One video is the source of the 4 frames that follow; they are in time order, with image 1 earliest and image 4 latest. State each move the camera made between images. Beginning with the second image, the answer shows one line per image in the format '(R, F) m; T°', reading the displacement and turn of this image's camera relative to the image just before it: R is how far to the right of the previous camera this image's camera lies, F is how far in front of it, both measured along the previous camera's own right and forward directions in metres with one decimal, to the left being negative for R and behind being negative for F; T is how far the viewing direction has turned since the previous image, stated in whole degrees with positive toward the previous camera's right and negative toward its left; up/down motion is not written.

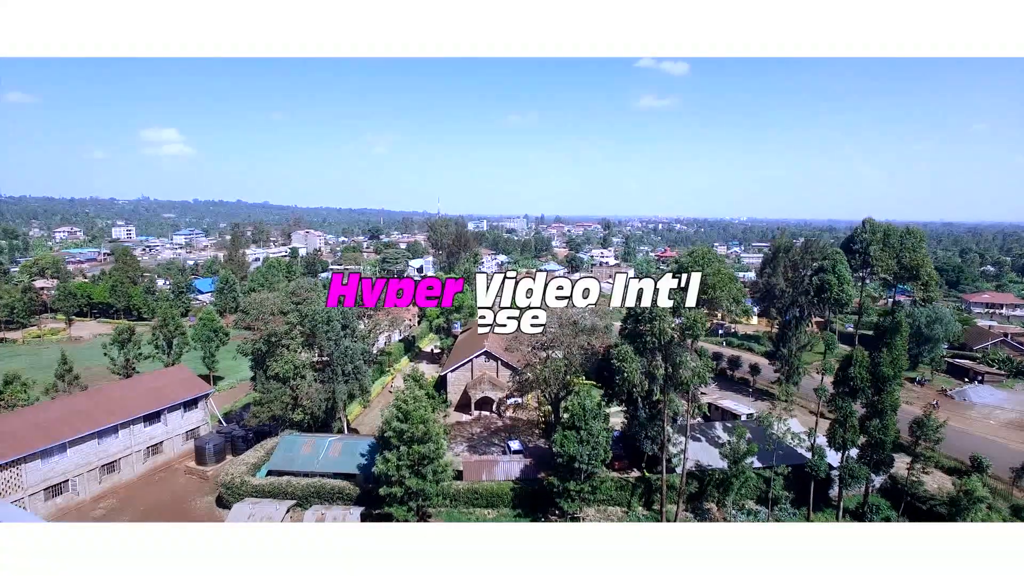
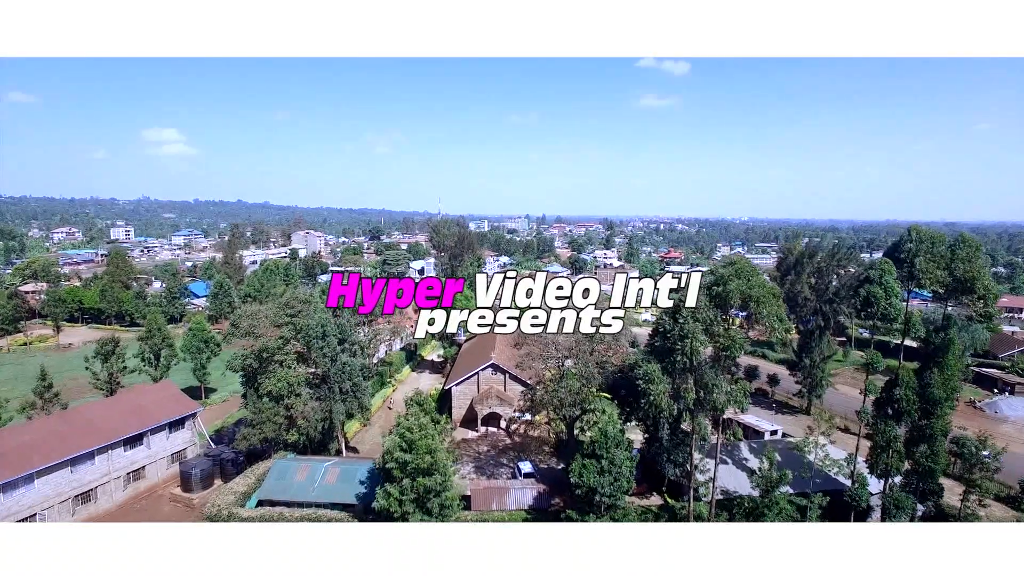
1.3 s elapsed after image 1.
(-0.2, +0.9) m; 0°
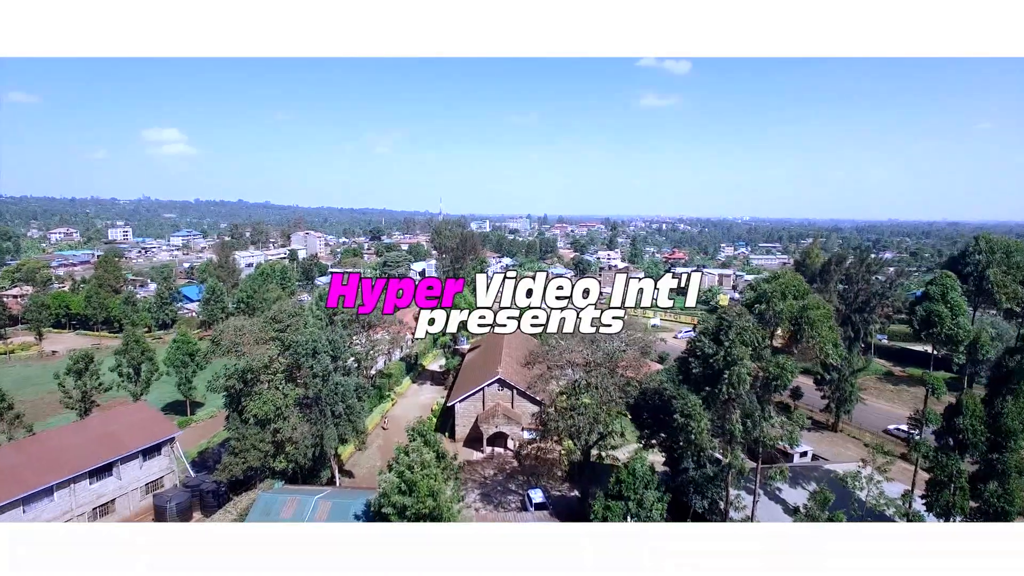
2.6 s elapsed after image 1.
(-0.2, +1.1) m; 0°
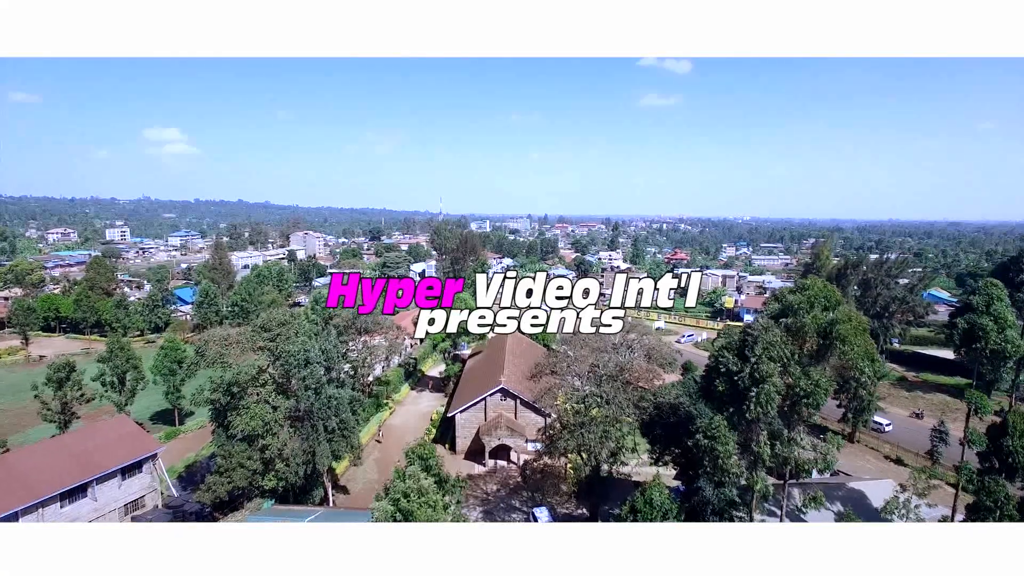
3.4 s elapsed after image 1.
(-0.1, +0.6) m; 0°
